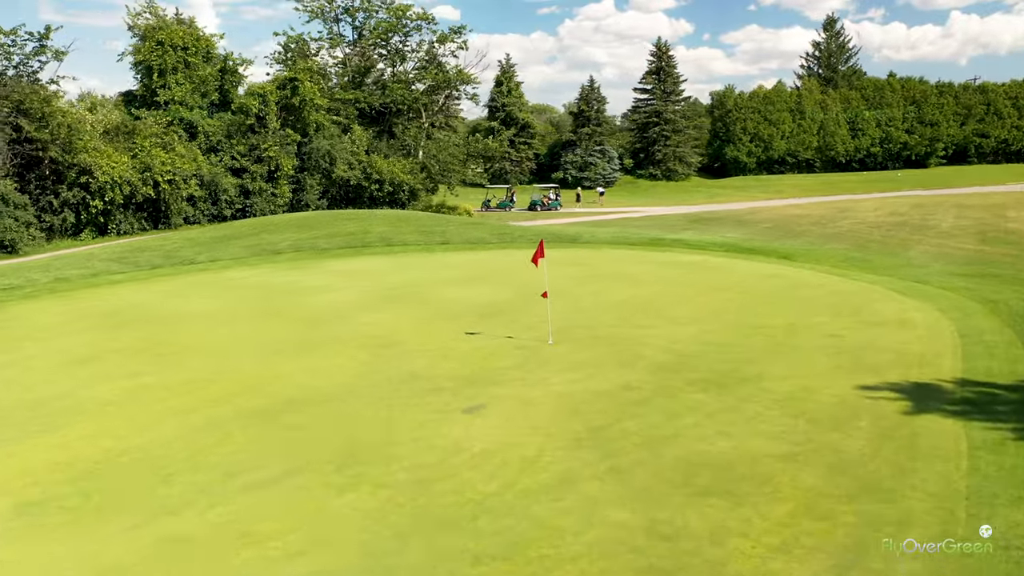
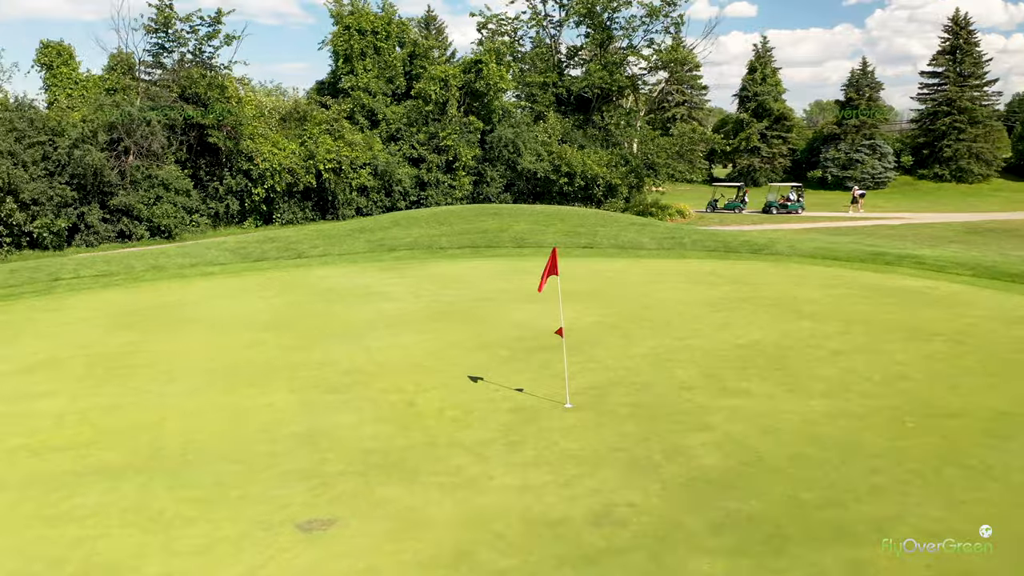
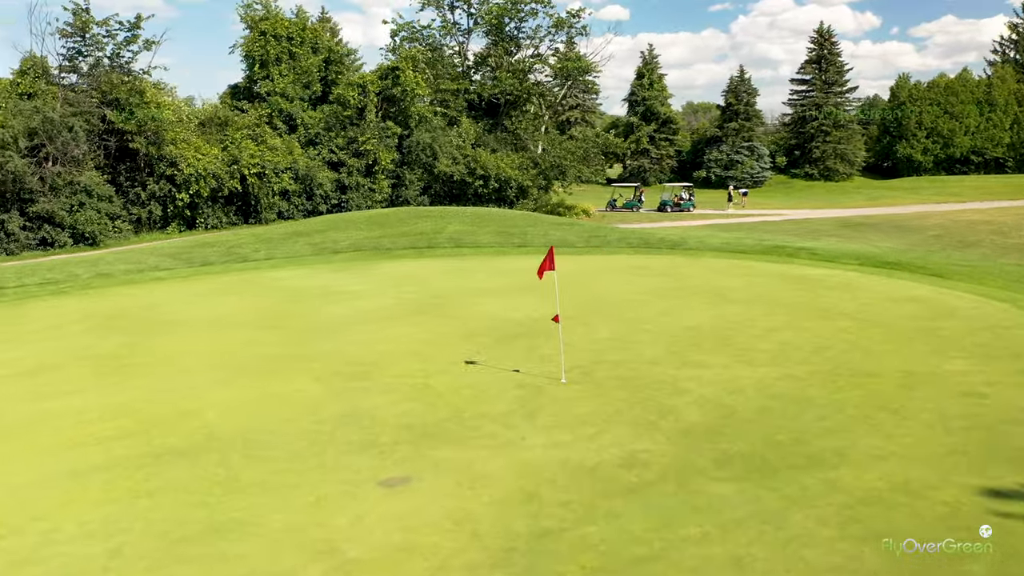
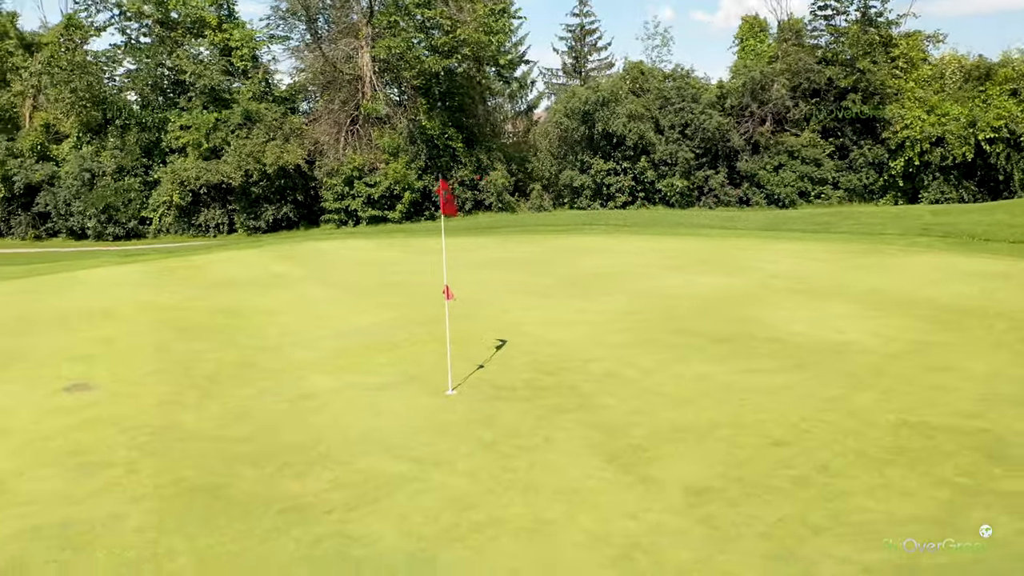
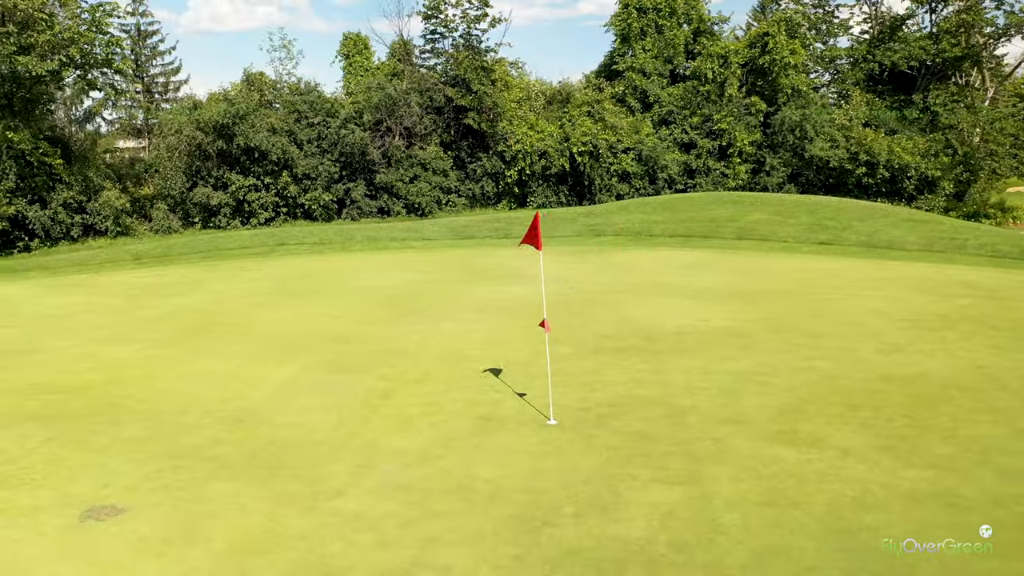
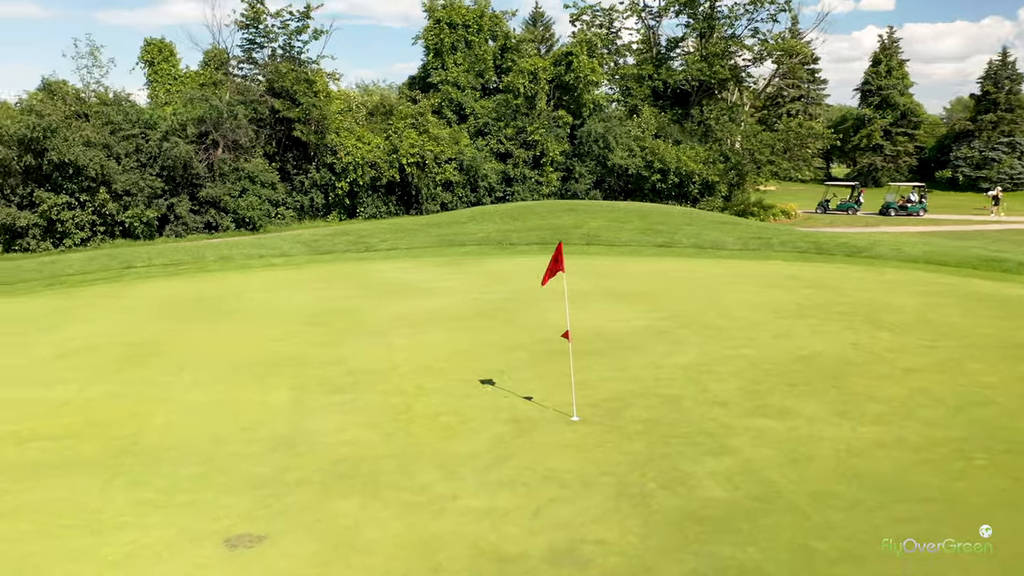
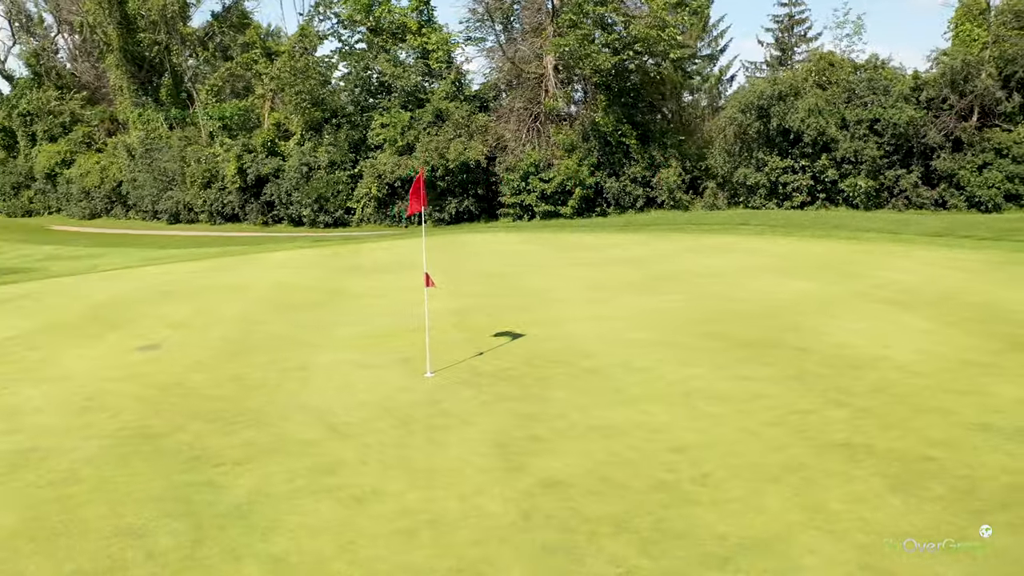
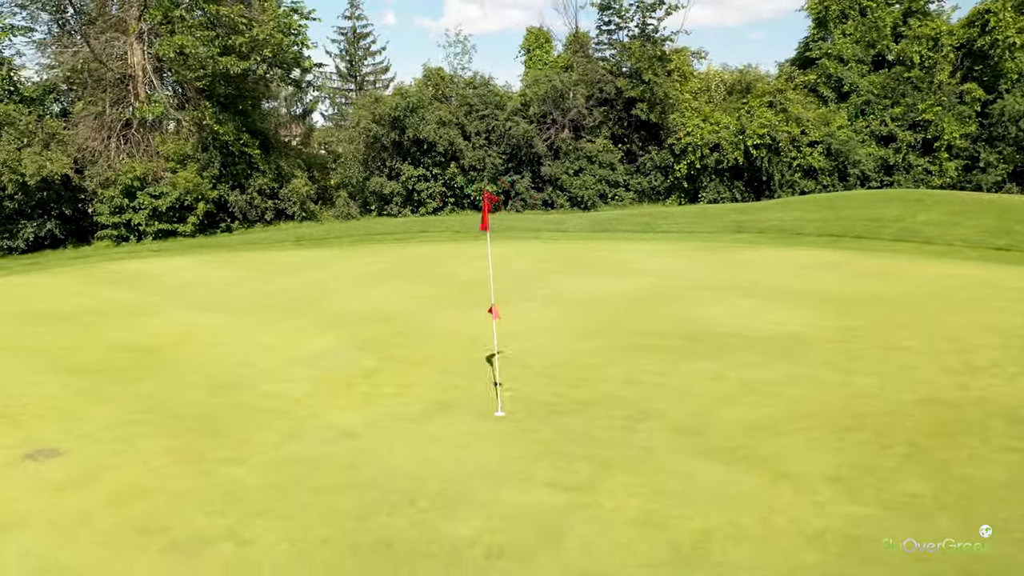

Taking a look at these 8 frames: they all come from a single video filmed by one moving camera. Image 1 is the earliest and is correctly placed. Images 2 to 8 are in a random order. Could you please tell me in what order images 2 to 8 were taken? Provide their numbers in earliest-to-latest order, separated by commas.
3, 2, 6, 5, 8, 4, 7
